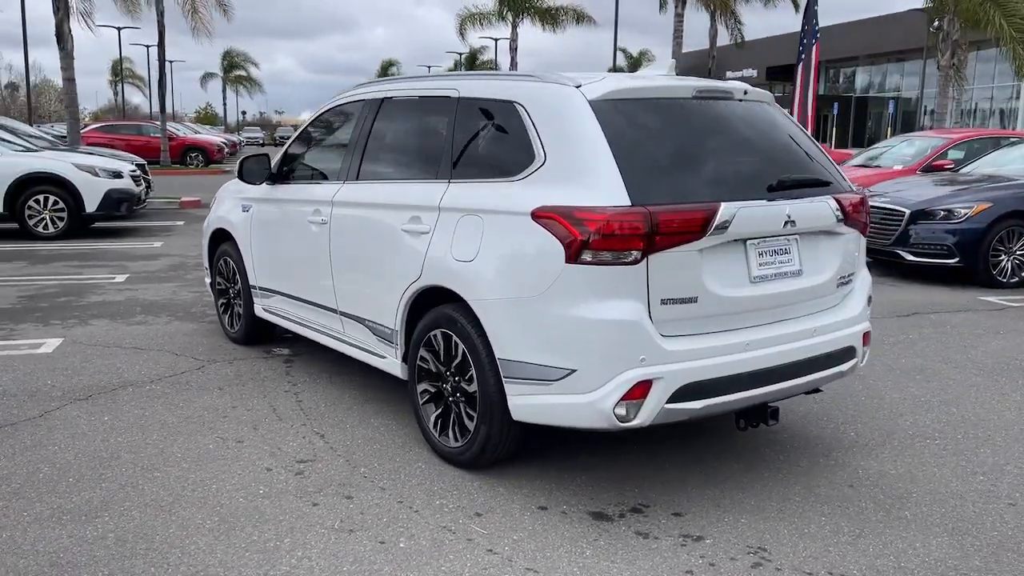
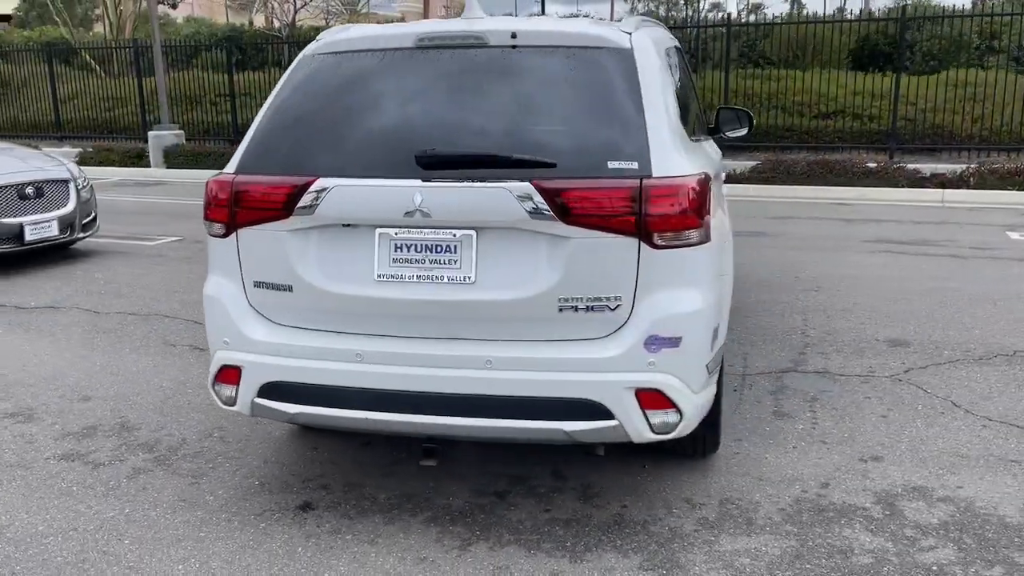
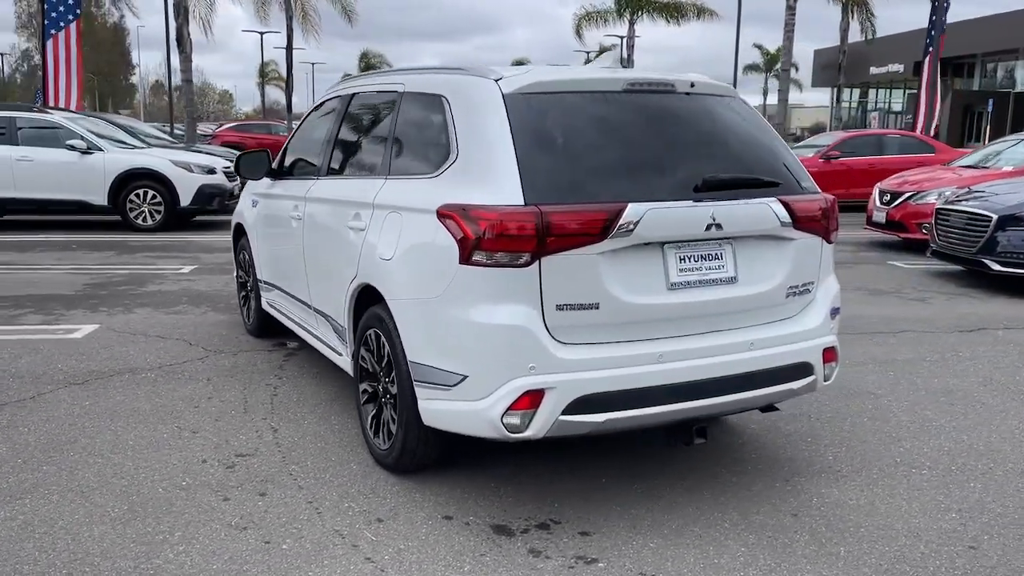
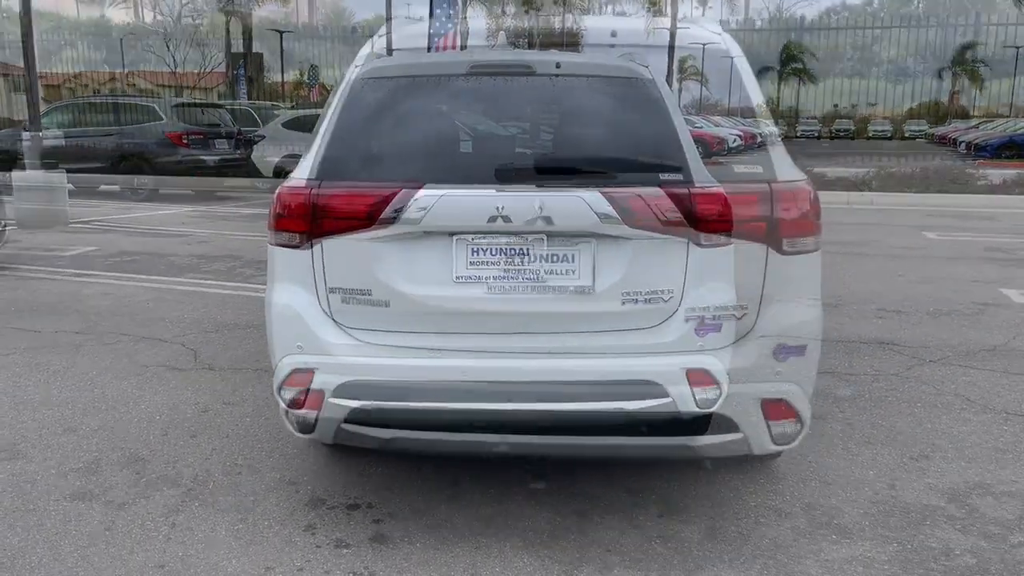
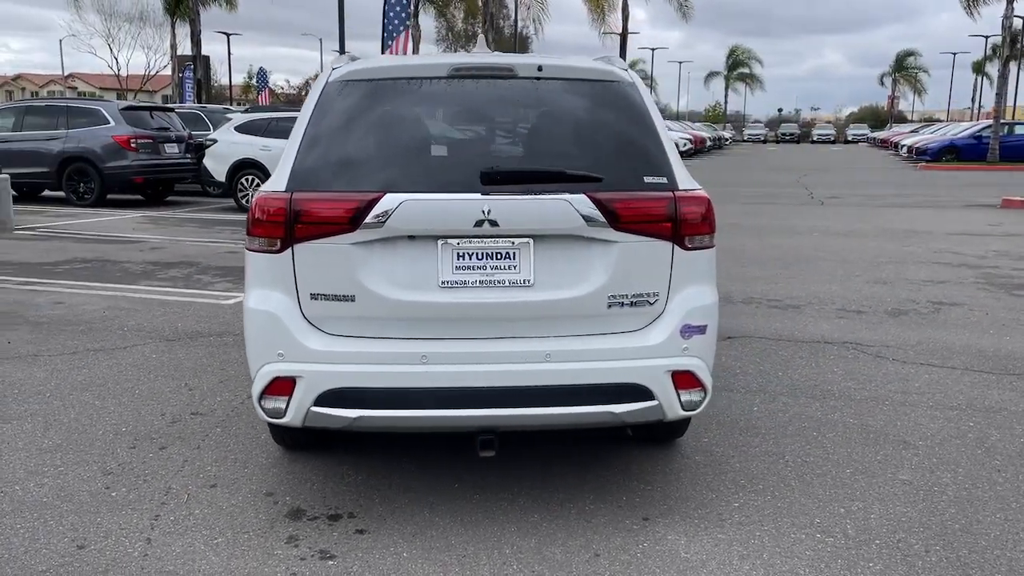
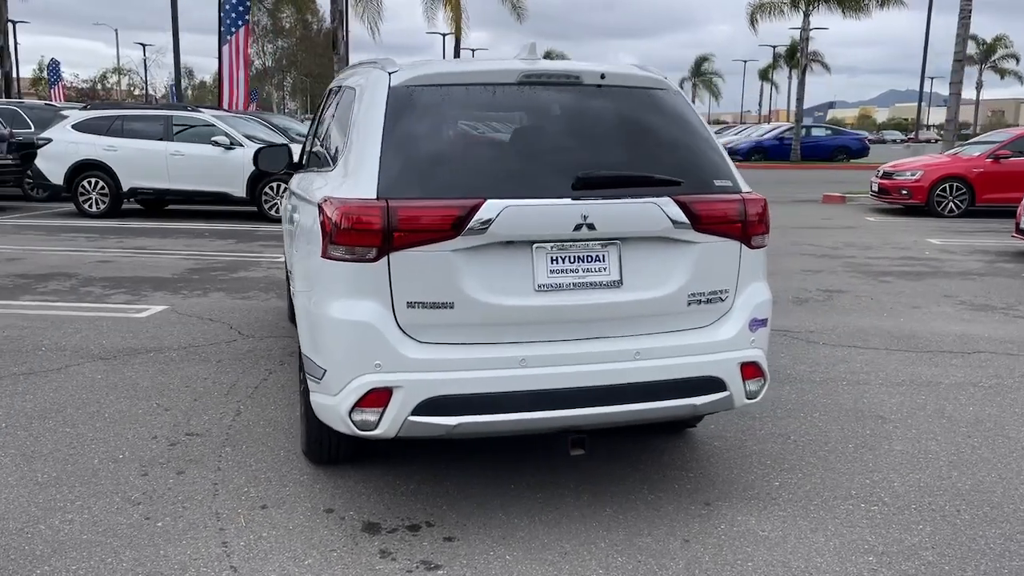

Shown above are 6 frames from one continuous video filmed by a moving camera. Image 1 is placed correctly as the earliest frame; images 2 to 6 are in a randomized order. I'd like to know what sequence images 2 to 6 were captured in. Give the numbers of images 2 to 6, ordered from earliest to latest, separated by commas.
3, 6, 5, 4, 2
